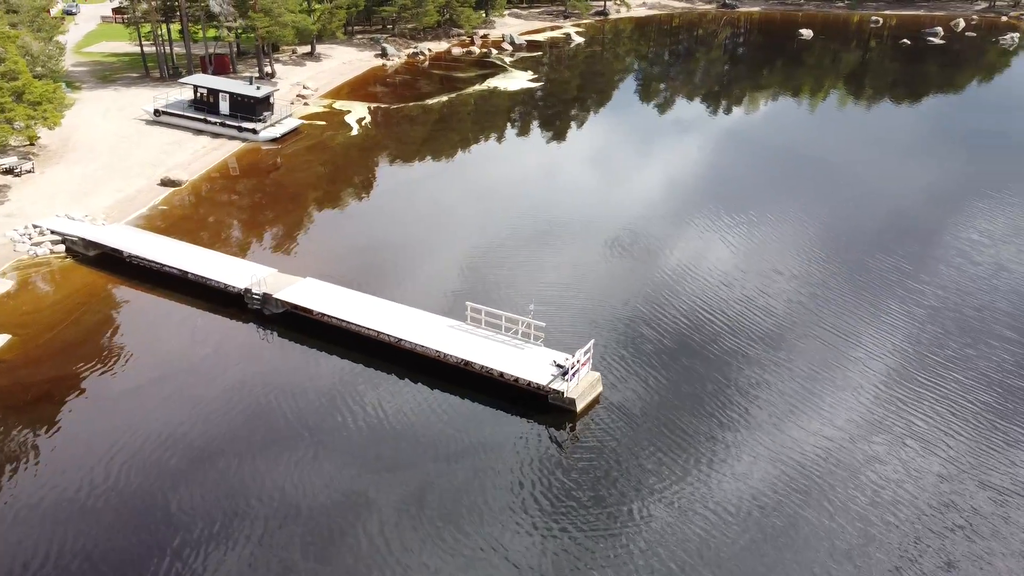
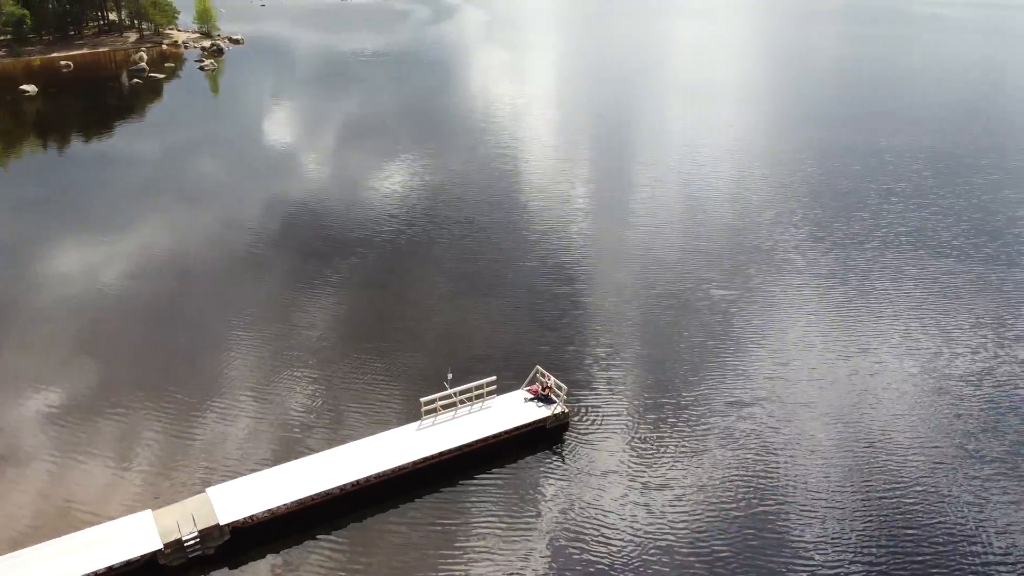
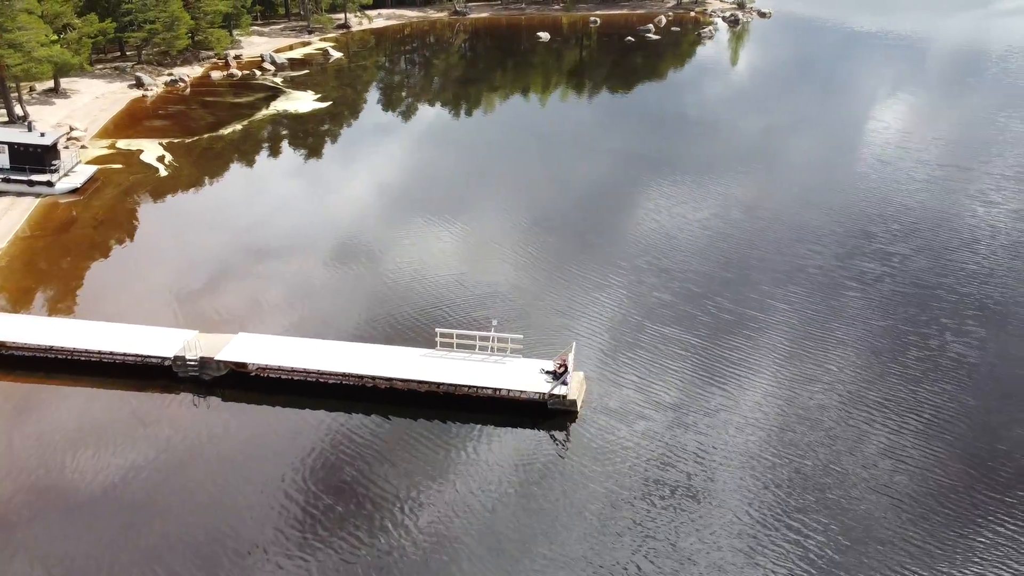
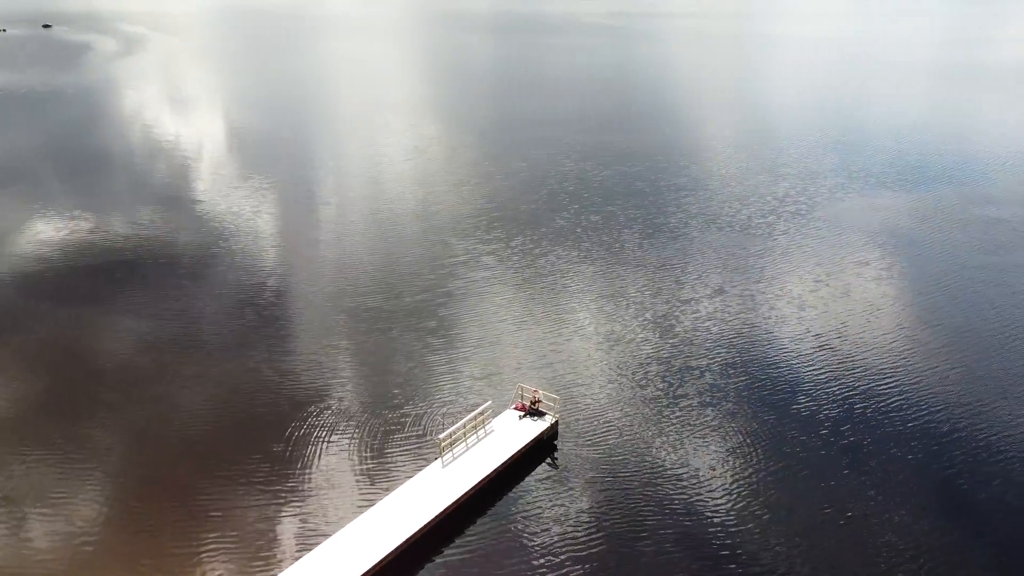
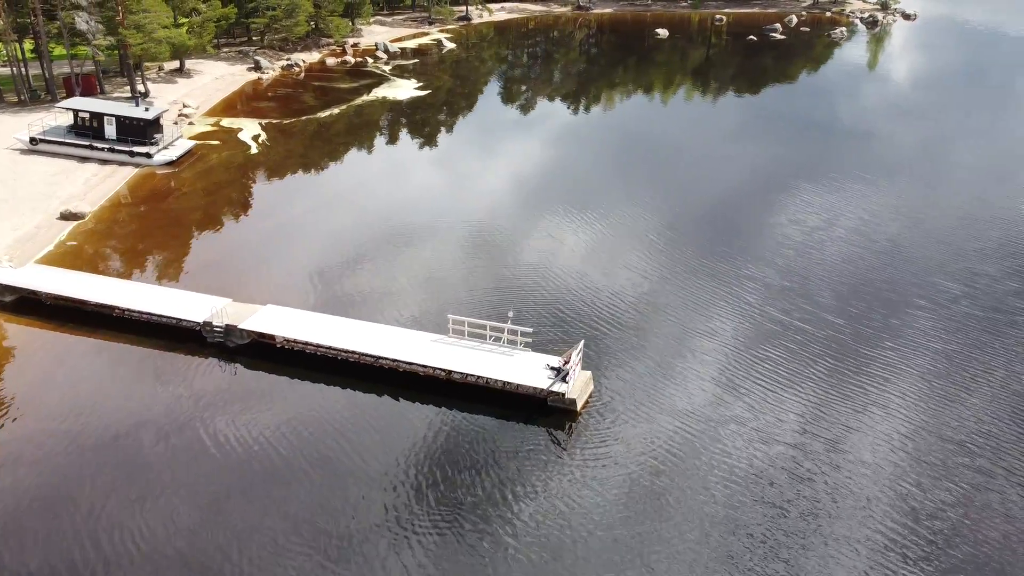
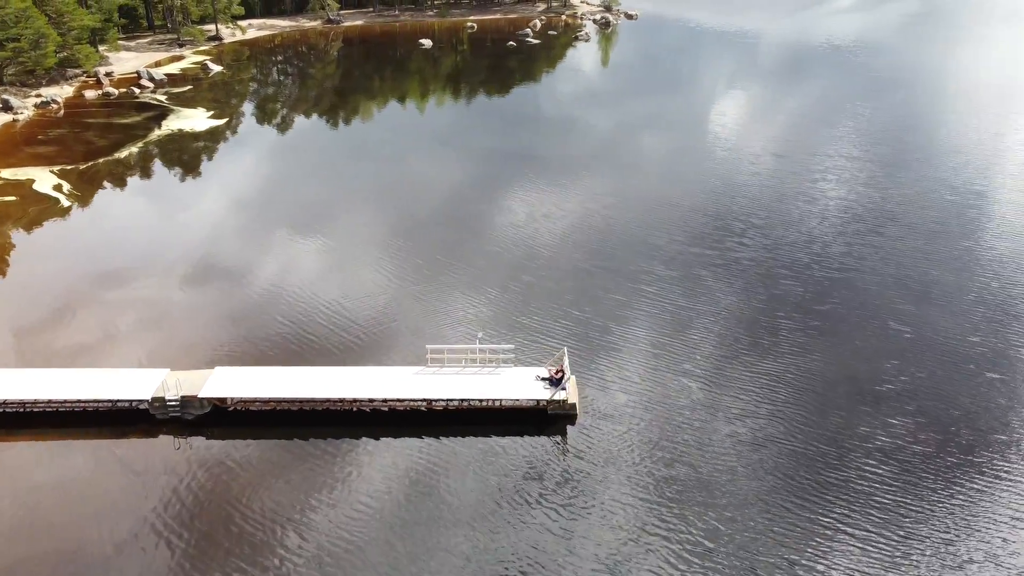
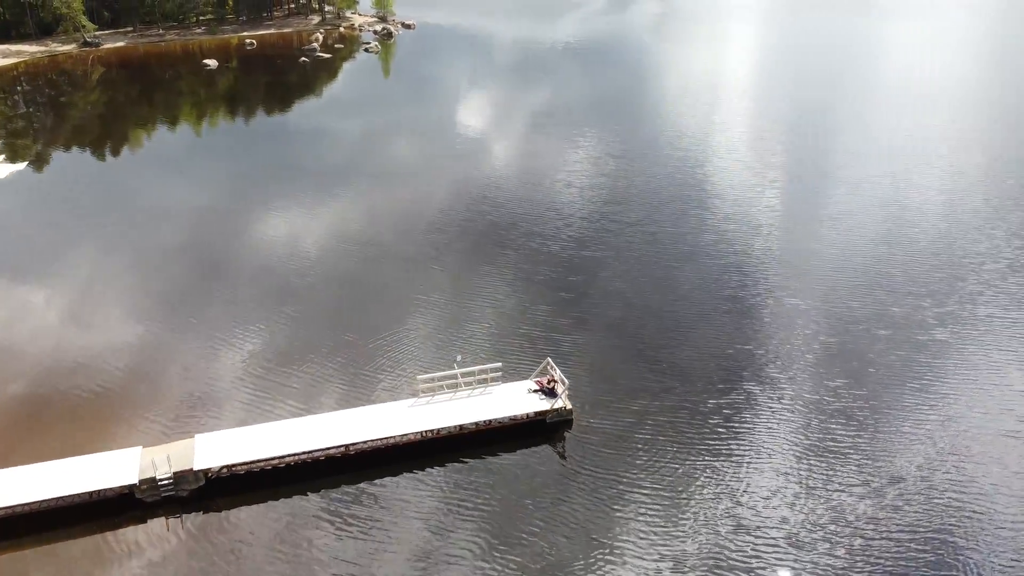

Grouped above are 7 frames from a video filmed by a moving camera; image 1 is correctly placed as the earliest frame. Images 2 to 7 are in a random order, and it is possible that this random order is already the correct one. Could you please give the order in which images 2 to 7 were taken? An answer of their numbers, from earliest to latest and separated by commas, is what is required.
5, 3, 6, 7, 2, 4
